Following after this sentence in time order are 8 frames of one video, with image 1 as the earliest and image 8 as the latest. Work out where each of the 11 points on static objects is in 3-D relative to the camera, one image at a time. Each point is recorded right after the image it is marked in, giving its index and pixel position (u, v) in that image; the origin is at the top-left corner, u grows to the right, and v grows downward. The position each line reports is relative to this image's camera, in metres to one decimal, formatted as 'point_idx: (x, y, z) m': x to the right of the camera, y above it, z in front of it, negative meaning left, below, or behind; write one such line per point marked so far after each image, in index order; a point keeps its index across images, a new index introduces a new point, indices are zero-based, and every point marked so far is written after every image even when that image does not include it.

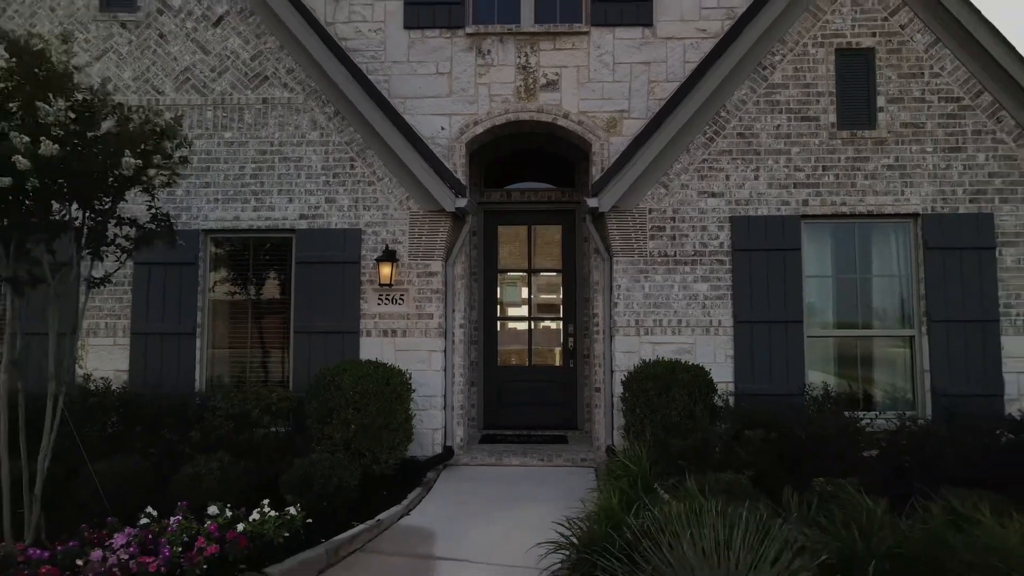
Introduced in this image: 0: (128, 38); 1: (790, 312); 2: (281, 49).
0: (-3.7, +2.4, +7.0) m
1: (+2.5, -0.2, +6.5) m
2: (-2.2, +2.3, +6.9) m
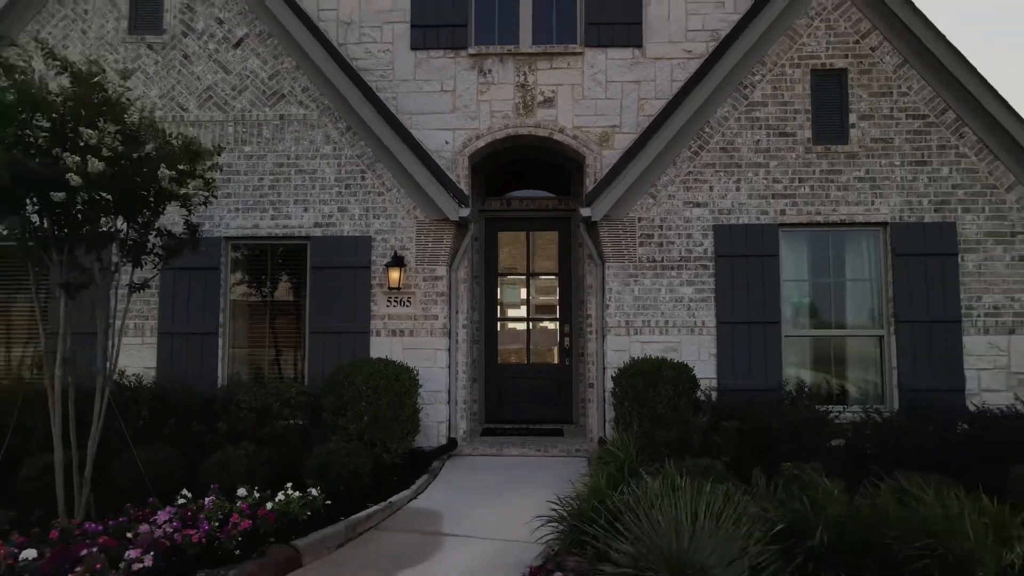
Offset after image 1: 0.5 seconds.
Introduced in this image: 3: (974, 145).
0: (-3.7, +2.3, +7.6) m
1: (+2.5, -0.2, +7.1) m
2: (-2.2, +2.2, +7.5) m
3: (+4.4, +1.4, +7.1) m
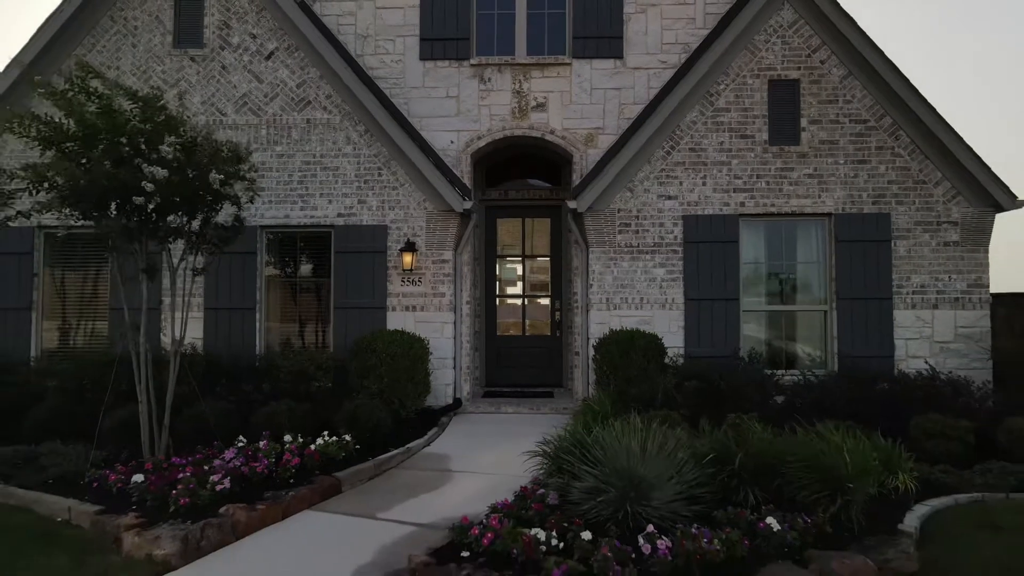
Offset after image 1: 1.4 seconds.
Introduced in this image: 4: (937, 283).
0: (-3.7, +2.6, +8.6) m
1: (+2.4, 0.0, +8.2) m
2: (-2.2, +2.4, +8.6) m
3: (+4.4, +1.6, +8.2) m
4: (+4.7, +0.1, +8.1) m
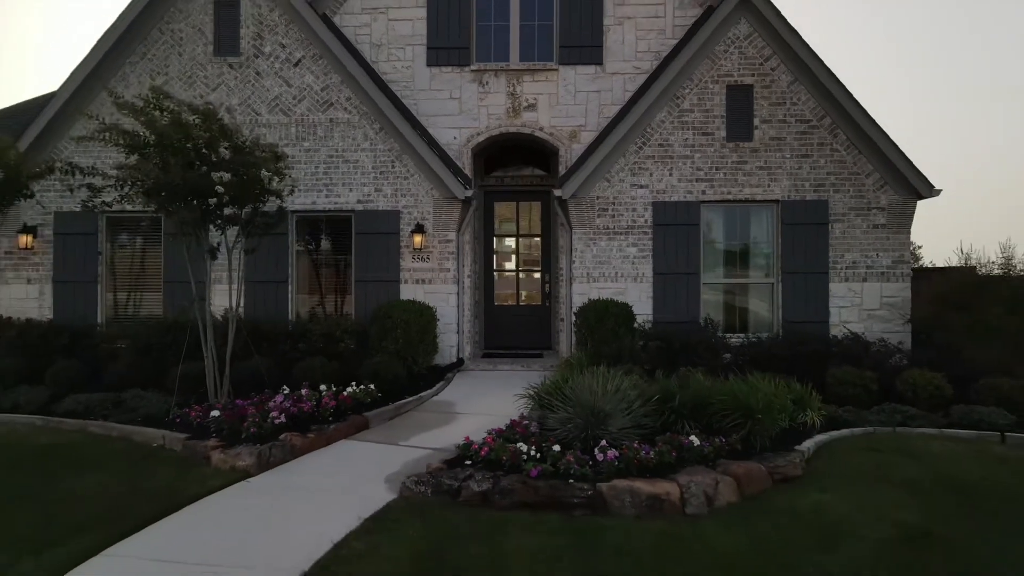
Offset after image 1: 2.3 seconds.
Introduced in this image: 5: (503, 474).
0: (-3.8, +2.9, +10.0) m
1: (+2.3, +0.3, +9.7) m
2: (-2.3, +2.8, +9.9) m
3: (+4.3, +1.9, +9.6) m
4: (+4.6, +0.4, +9.6) m
5: (-0.1, -1.4, +5.5) m
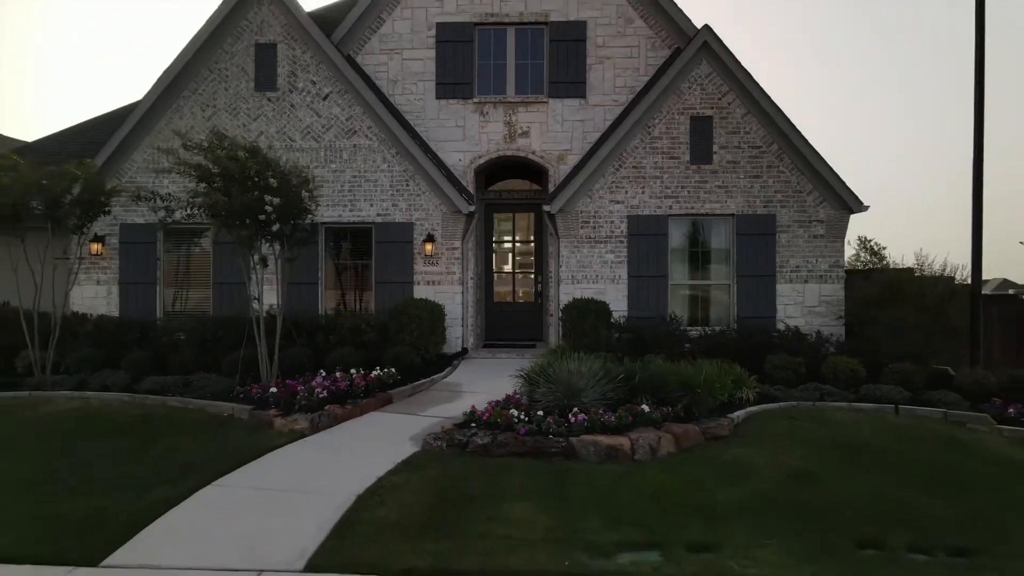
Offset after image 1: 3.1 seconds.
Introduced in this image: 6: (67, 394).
0: (-3.8, +2.9, +11.7) m
1: (+2.3, +0.3, +11.5) m
2: (-2.4, +2.8, +11.7) m
3: (+4.3, +1.9, +11.3) m
4: (+4.6, +0.4, +11.4) m
5: (-0.1, -1.4, +7.3) m
6: (-5.6, -1.3, +9.4) m
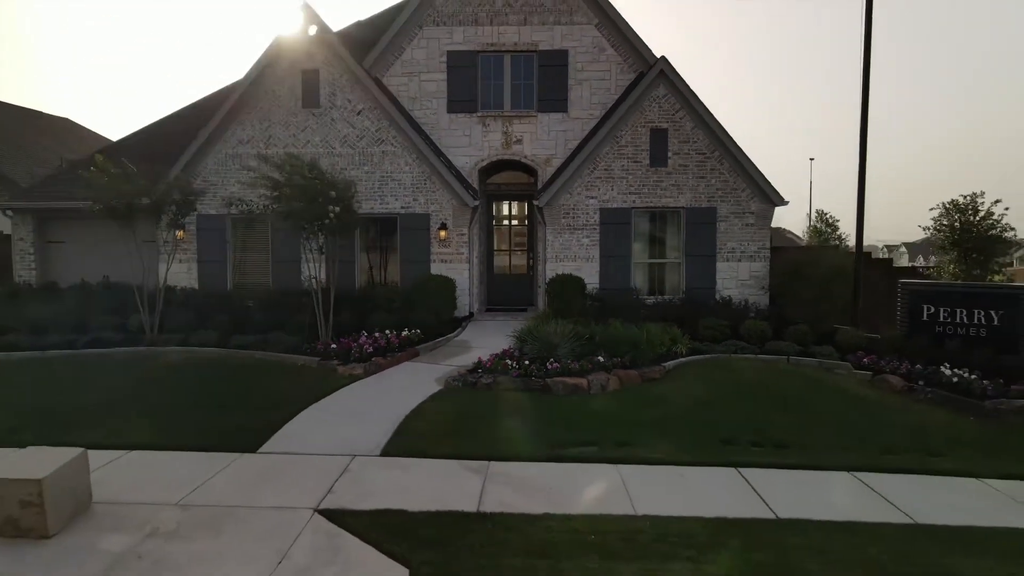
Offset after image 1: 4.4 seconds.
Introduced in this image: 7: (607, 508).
0: (-3.9, +3.3, +14.7) m
1: (+2.2, +0.7, +14.6) m
2: (-2.4, +3.2, +14.6) m
3: (+4.2, +2.3, +14.3) m
4: (+4.5, +0.8, +14.4) m
5: (-0.2, -1.2, +10.5) m
6: (-5.7, -1.0, +12.6) m
7: (+0.9, -2.0, +6.7) m
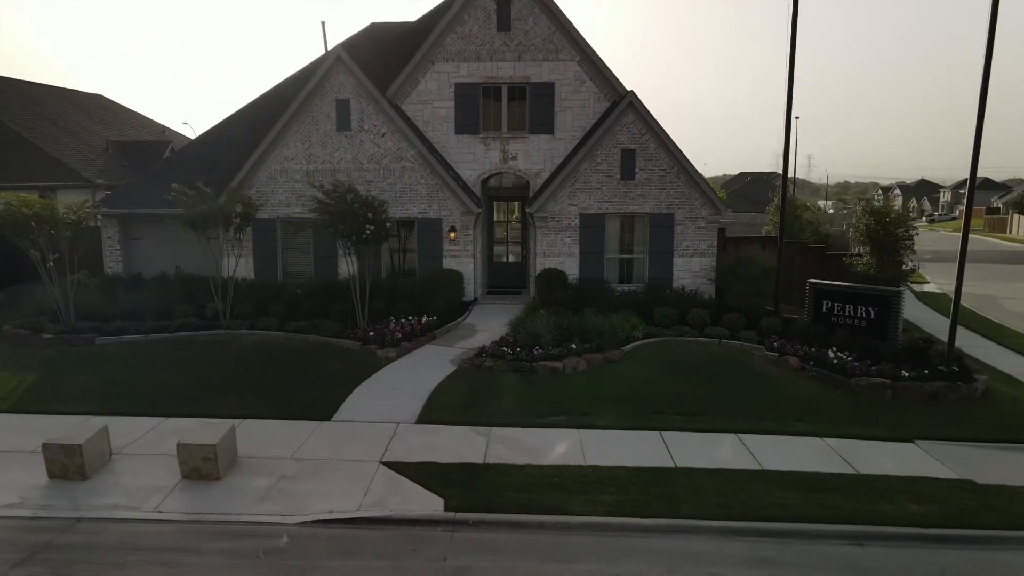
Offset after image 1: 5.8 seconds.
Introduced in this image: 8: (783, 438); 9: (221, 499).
0: (-4.0, +3.6, +17.9) m
1: (+2.1, +1.0, +18.0) m
2: (-2.5, +3.4, +17.8) m
3: (+4.1, +2.5, +17.6) m
4: (+4.4, +1.0, +17.9) m
5: (-0.3, -1.4, +14.1) m
6: (-5.8, -1.0, +16.2) m
7: (+0.8, -2.4, +10.4) m
8: (+4.2, -2.3, +11.4) m
9: (-3.7, -2.7, +9.3) m
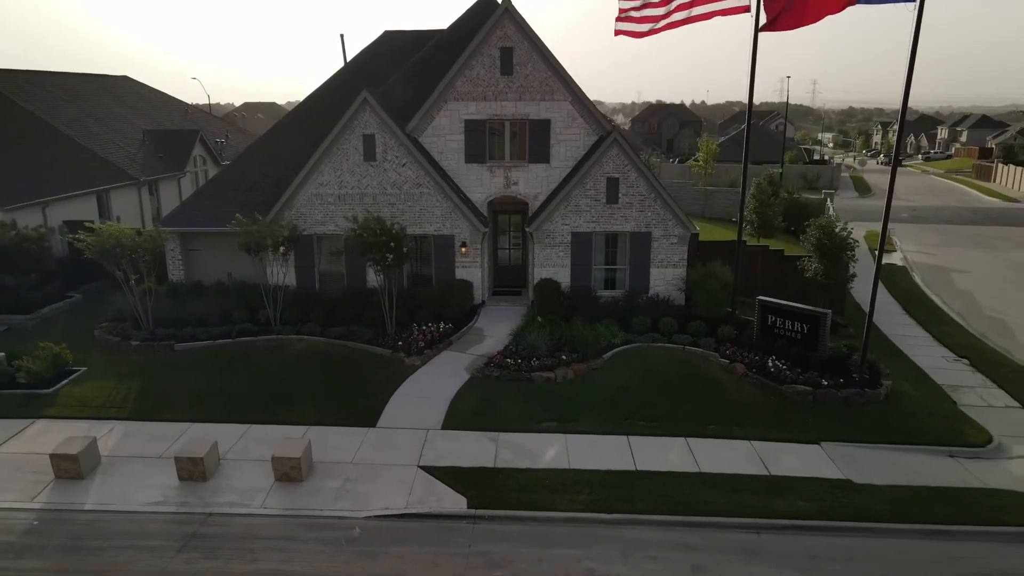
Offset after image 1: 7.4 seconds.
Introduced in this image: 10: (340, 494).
0: (-3.9, +3.4, +20.9) m
1: (+2.2, +0.8, +21.3) m
2: (-2.5, +3.2, +20.9) m
3: (+4.2, +2.3, +20.7) m
4: (+4.4, +0.8, +21.2) m
5: (-0.2, -1.9, +17.7) m
6: (-5.7, -1.3, +19.7) m
7: (+0.8, -3.4, +14.1) m
8: (+4.3, -3.1, +15.1) m
9: (-3.6, -3.7, +13.0) m
10: (-3.1, -3.7, +13.1) m
